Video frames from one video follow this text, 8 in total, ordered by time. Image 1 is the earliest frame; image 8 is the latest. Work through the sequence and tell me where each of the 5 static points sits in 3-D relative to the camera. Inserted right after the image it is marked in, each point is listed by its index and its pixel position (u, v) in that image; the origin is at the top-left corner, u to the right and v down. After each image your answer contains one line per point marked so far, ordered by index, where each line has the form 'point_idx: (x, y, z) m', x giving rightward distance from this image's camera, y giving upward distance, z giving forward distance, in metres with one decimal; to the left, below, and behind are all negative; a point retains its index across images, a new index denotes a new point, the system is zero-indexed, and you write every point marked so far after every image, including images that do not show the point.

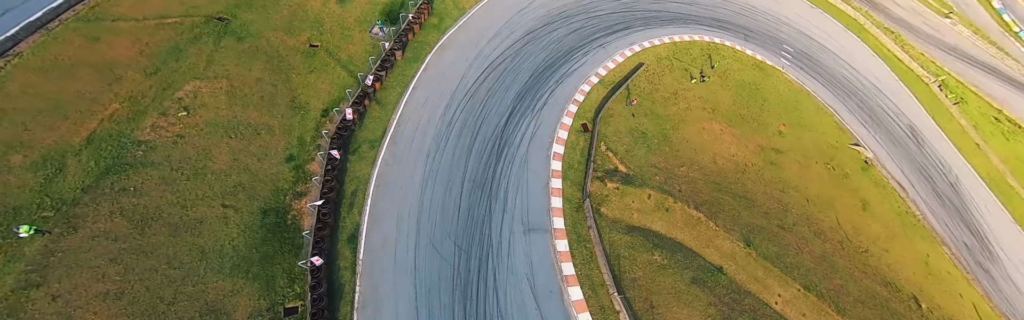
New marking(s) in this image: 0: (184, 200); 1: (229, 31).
0: (-11.4, -1.4, +11.3) m
1: (-13.8, +6.2, +16.0) m
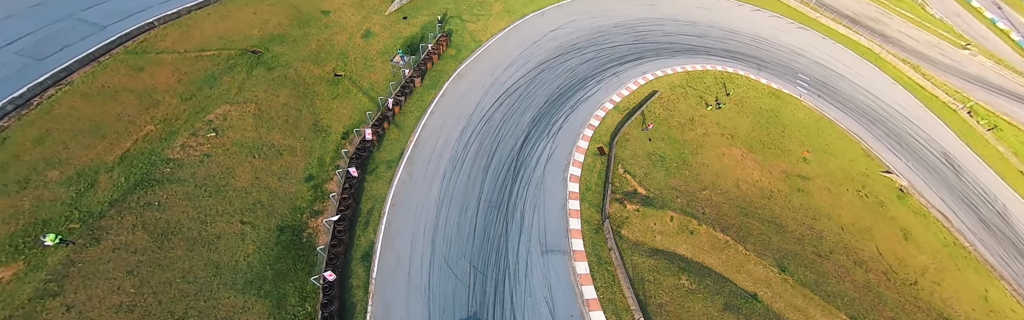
0: (-10.8, -1.9, +11.4) m
1: (-13.1, +5.0, +17.0) m
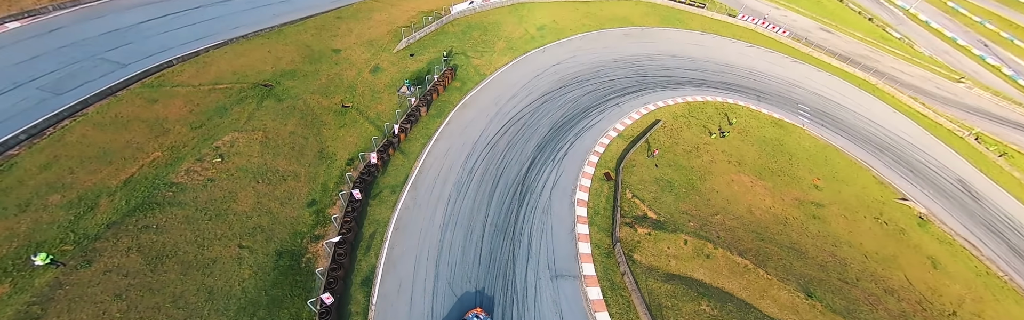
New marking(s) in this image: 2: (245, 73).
0: (-10.5, -2.7, +11.1) m
1: (-12.9, +3.5, +17.5) m
2: (-15.0, +4.8, +18.3) m
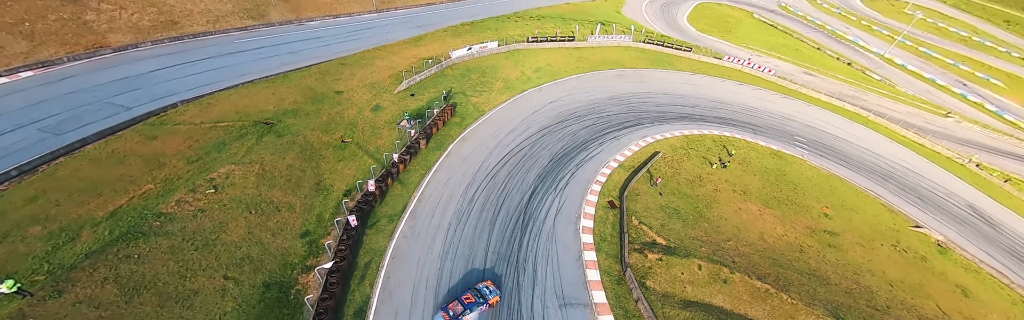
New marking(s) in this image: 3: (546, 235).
0: (-10.4, -3.5, +10.4) m
1: (-12.9, +1.6, +17.6) m
2: (-15.1, +2.7, +18.6) m
3: (+1.7, -3.7, +16.2) m
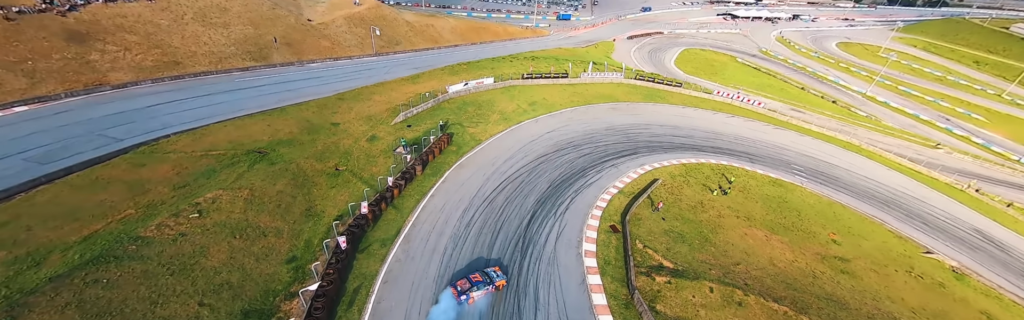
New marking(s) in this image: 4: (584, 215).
0: (-10.4, -4.0, +9.6) m
1: (-13.1, +0.1, +17.4) m
2: (-15.3, +1.0, +18.4) m
3: (+1.6, -4.6, +15.4) m
4: (+4.4, -3.3, +19.9) m
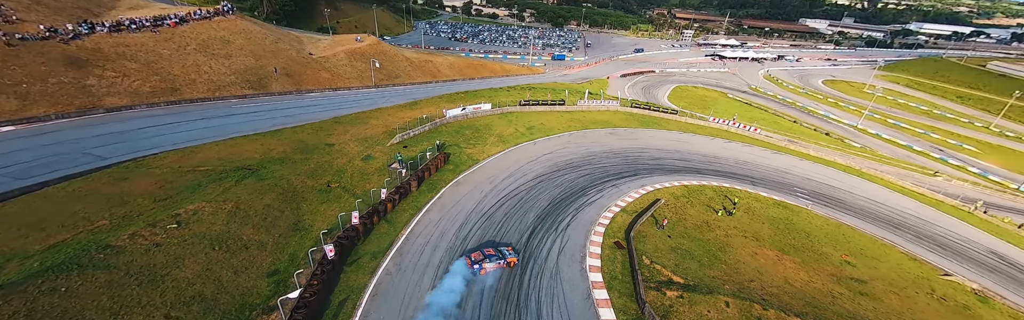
0: (-10.4, -3.9, +8.7) m
1: (-13.2, -0.8, +16.8) m
2: (-15.4, 0.0, +18.0) m
3: (+1.6, -5.0, +14.4) m
4: (+4.3, -4.1, +19.0) m
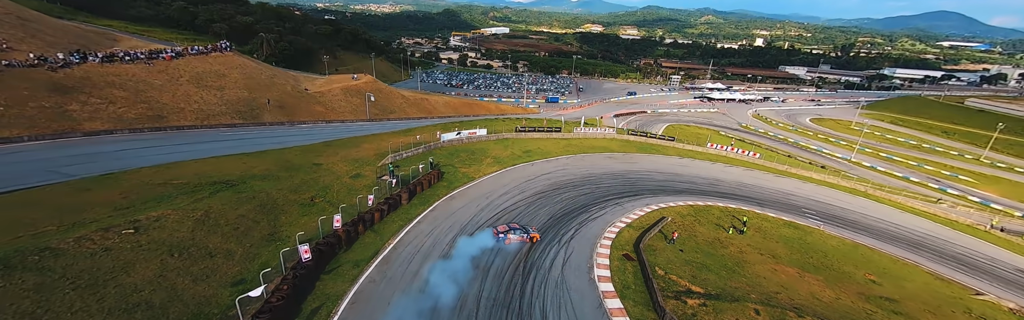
0: (-10.4, -3.3, +7.2) m
1: (-13.3, -1.4, +15.7) m
2: (-15.5, -0.8, +16.9) m
3: (+1.6, -4.8, +12.9) m
4: (+4.3, -4.4, +17.6) m
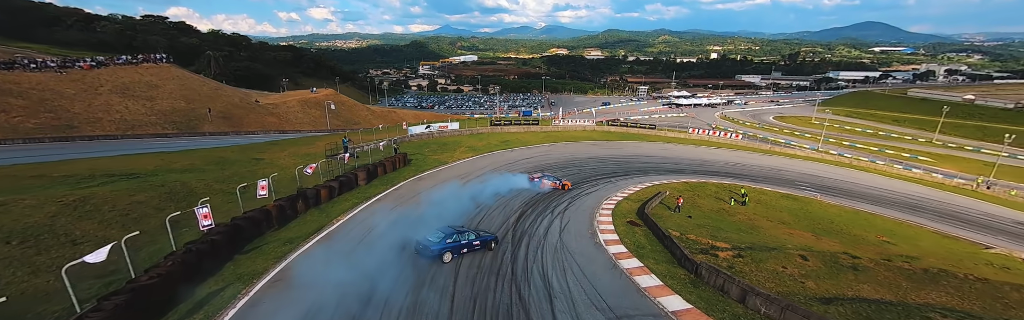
0: (-10.6, -2.1, +4.0) m
1: (-14.1, -0.9, +12.4) m
2: (-16.4, -0.6, +13.6) m
3: (+1.2, -2.7, +10.2) m
4: (+3.6, -2.4, +15.0) m
